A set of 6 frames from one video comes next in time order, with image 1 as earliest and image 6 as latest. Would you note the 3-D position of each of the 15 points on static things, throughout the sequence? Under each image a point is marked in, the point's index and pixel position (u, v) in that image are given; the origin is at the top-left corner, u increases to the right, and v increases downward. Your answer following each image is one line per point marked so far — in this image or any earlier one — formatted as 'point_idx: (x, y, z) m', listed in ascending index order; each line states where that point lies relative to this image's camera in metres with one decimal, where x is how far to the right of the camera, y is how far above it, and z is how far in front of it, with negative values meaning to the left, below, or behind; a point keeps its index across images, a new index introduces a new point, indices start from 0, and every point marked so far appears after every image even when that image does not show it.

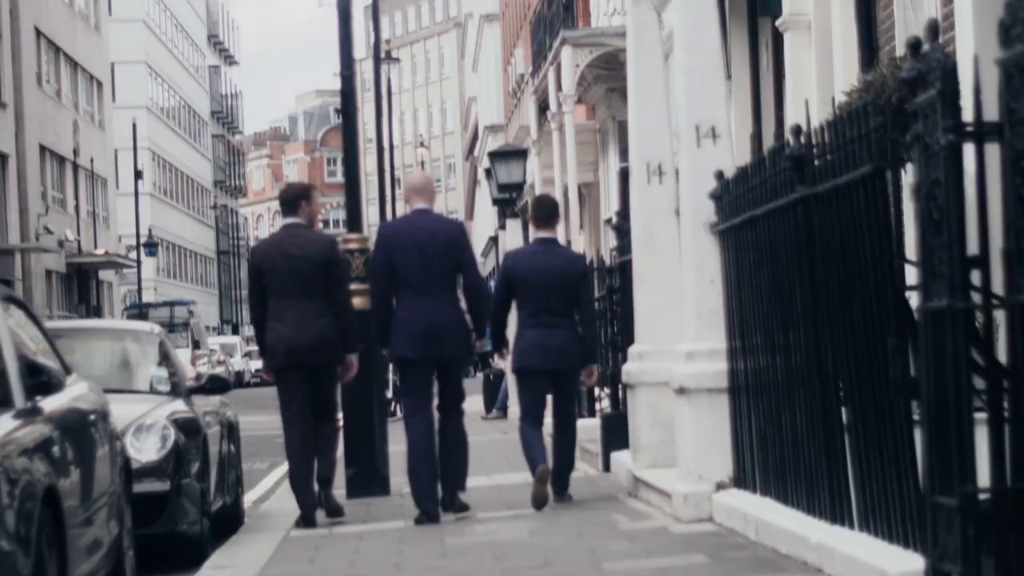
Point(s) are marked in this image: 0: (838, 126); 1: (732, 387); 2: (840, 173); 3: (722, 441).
0: (+0.6, +0.3, +6.7) m
1: (+0.6, -0.2, +9.0) m
2: (+0.6, +0.2, +6.8) m
3: (+0.5, -0.4, +9.1) m
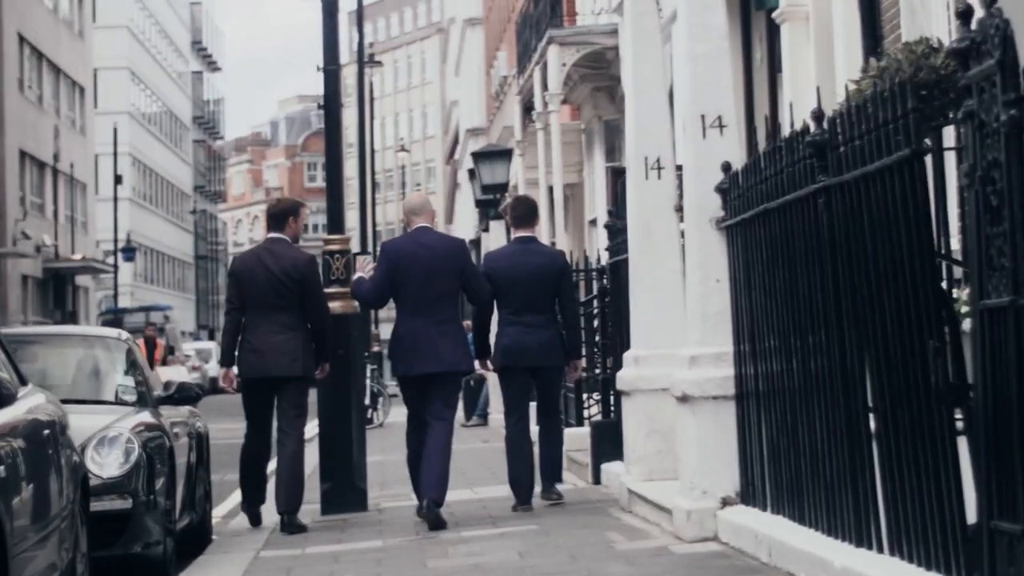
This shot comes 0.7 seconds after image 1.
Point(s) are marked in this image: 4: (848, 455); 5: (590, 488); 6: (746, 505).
0: (+0.6, +0.3, +6.0) m
1: (+0.5, -0.2, +8.3) m
2: (+0.6, +0.2, +6.1) m
3: (+0.5, -0.4, +8.4) m
4: (+0.6, -0.3, +6.7) m
5: (+0.3, -0.7, +12.1) m
6: (+0.5, -0.5, +8.3) m
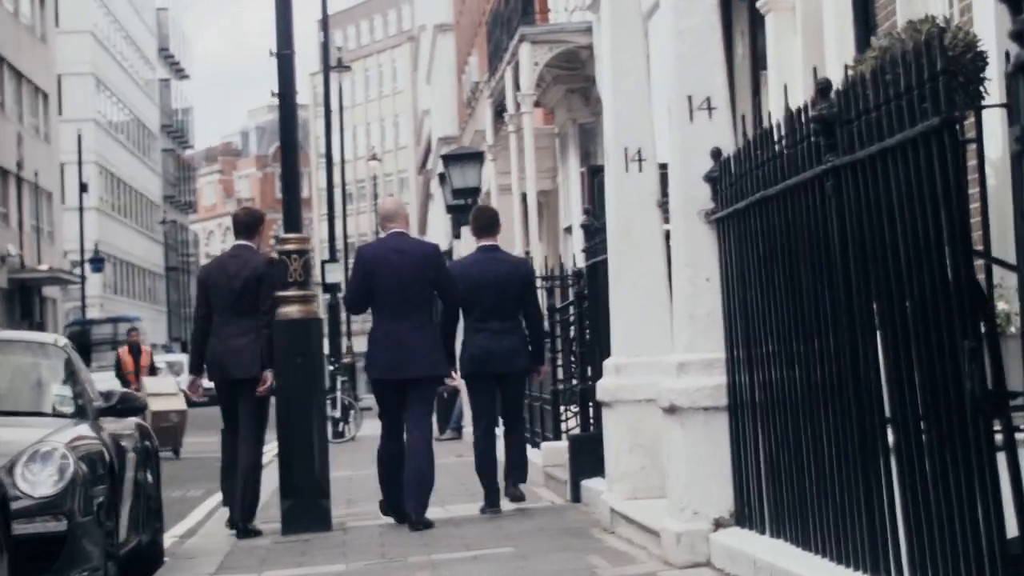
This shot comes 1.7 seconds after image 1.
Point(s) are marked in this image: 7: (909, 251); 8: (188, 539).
0: (+0.6, +0.3, +5.3) m
1: (+0.5, -0.2, +7.6) m
2: (+0.6, +0.2, +5.3) m
3: (+0.4, -0.4, +7.7) m
4: (+0.6, -0.3, +5.9) m
5: (+0.2, -0.7, +11.3) m
6: (+0.5, -0.5, +7.6) m
7: (+0.6, +0.1, +5.3) m
8: (-1.1, -0.8, +11.9) m
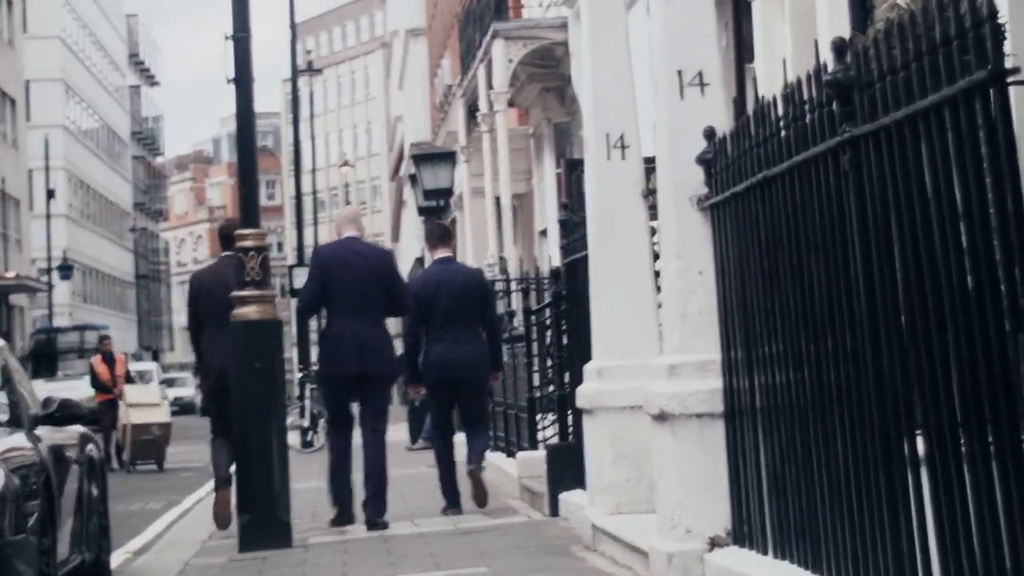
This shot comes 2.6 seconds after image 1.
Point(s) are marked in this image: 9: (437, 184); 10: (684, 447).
0: (+0.5, +0.3, +4.5) m
1: (+0.4, -0.2, +6.8) m
2: (+0.5, +0.2, +4.6) m
3: (+0.4, -0.4, +6.9) m
4: (+0.5, -0.3, +5.2) m
5: (+0.1, -0.7, +10.6) m
6: (+0.4, -0.5, +6.8) m
7: (+0.5, +0.1, +4.5) m
8: (-1.2, -0.8, +11.1) m
9: (-0.4, +0.6, +19.3) m
10: (+0.3, -0.3, +6.9) m
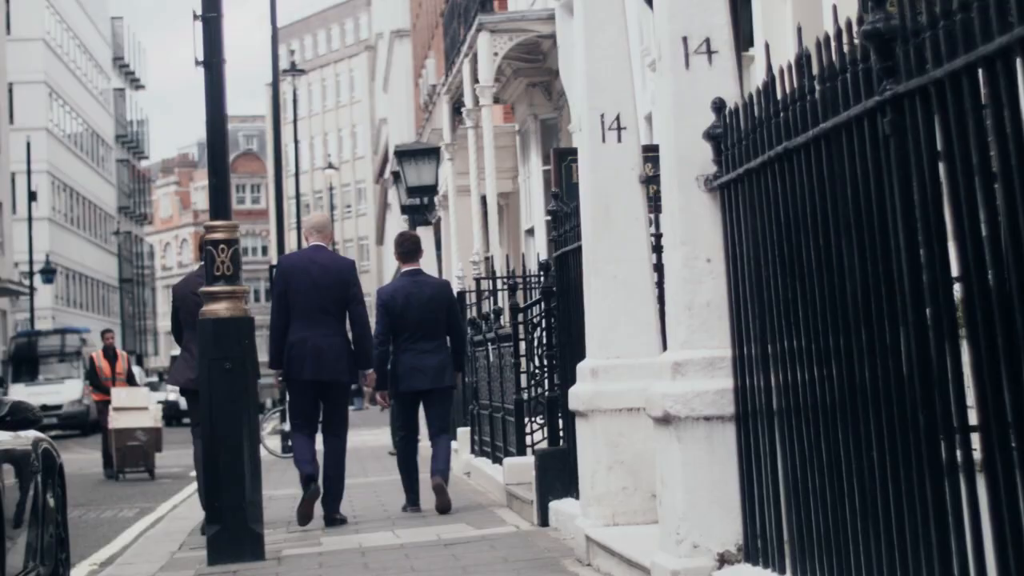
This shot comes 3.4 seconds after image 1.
0: (+0.5, +0.4, +3.9) m
1: (+0.4, -0.2, +6.1) m
2: (+0.5, +0.3, +3.9) m
3: (+0.4, -0.4, +6.2) m
4: (+0.5, -0.3, +4.5) m
5: (+0.1, -0.7, +9.9) m
6: (+0.4, -0.5, +6.1) m
7: (+0.5, +0.1, +3.9) m
8: (-1.2, -0.8, +10.4) m
9: (-0.5, +0.6, +18.6) m
10: (+0.3, -0.3, +6.3) m
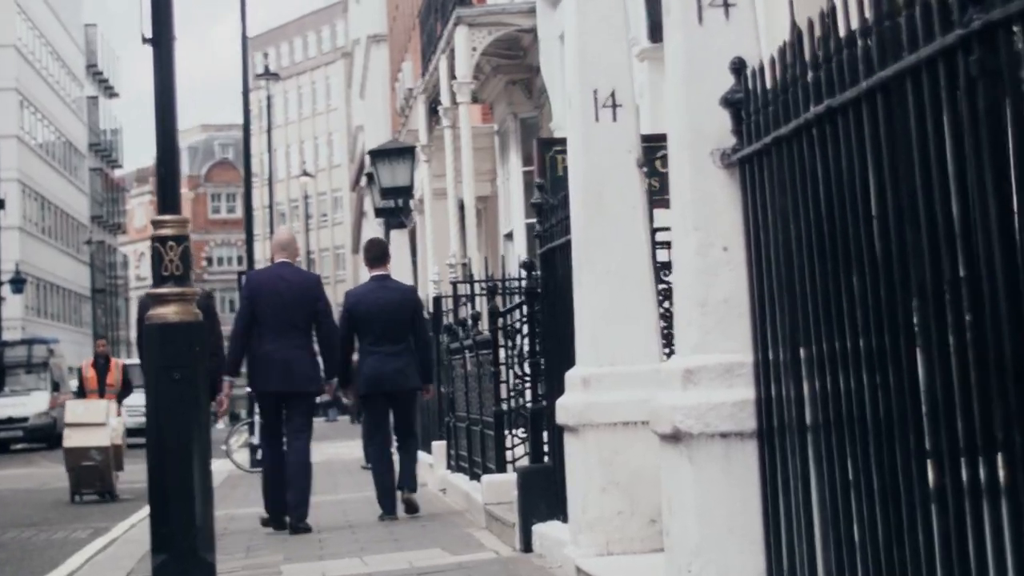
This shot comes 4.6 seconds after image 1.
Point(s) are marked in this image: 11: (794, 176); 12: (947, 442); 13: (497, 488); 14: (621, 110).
0: (+0.5, +0.4, +2.9) m
1: (+0.4, -0.2, +5.2) m
2: (+0.5, +0.3, +3.0) m
3: (+0.3, -0.3, +5.3) m
4: (+0.5, -0.3, +3.6) m
5: (0.0, -0.7, +8.9) m
6: (+0.4, -0.5, +5.2) m
7: (+0.5, +0.1, +2.9) m
8: (-1.2, -0.8, +9.5) m
9: (-0.6, +0.5, +17.6) m
10: (+0.3, -0.3, +5.3) m
11: (+0.4, +0.1, +4.8) m
12: (+0.5, -0.2, +3.9) m
13: (0.0, -0.6, +10.6) m
14: (+0.2, +0.4, +7.4) m
